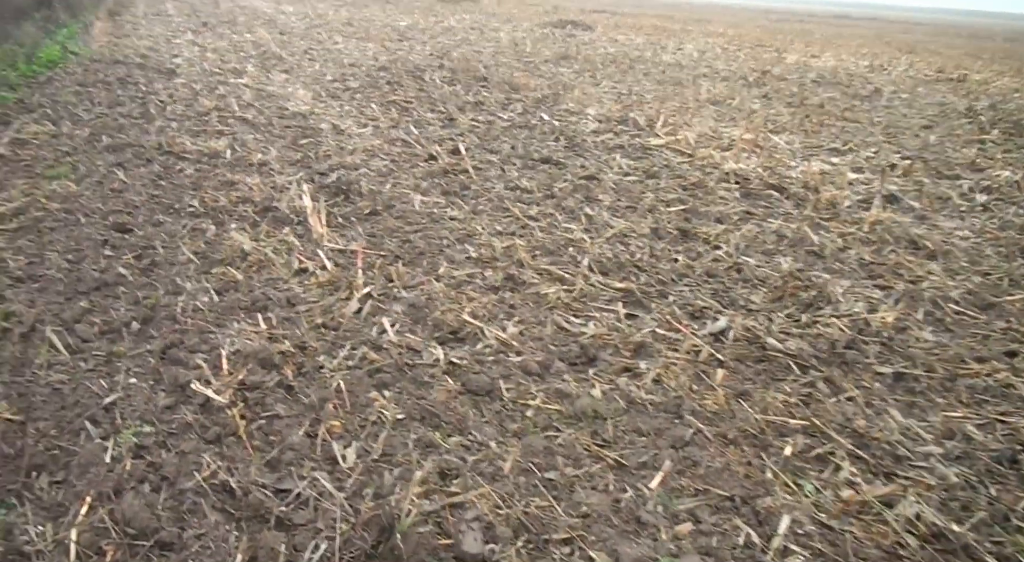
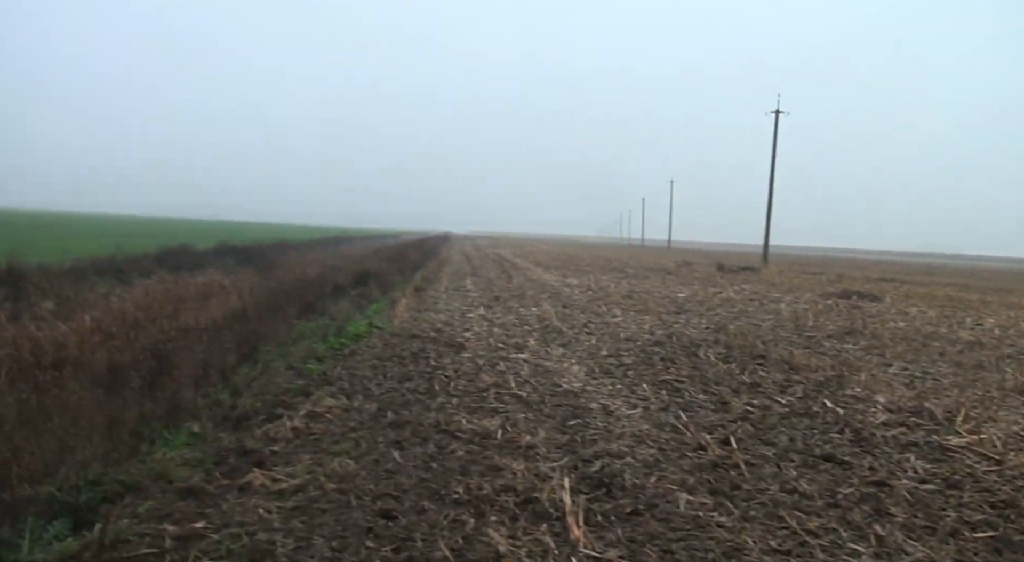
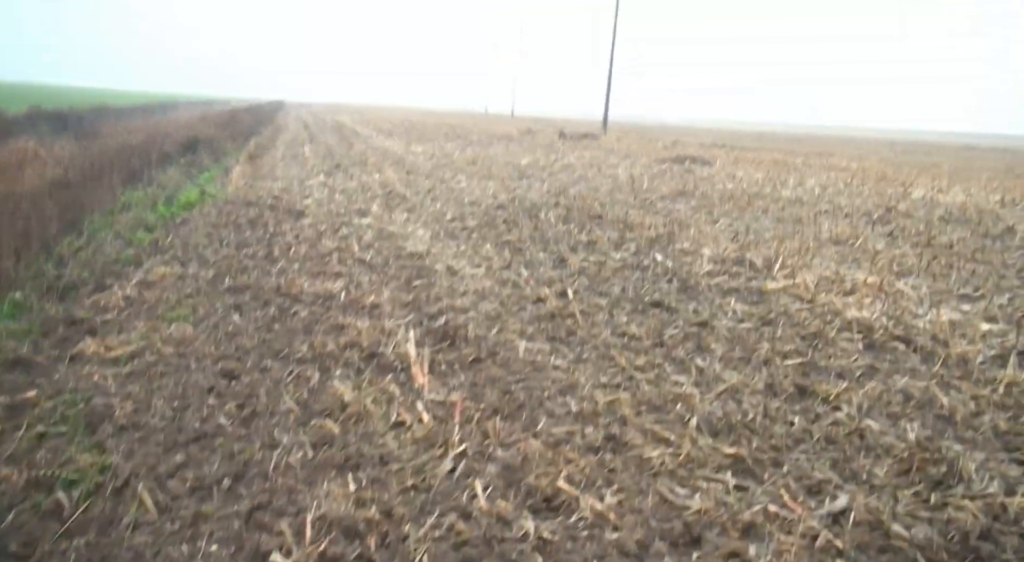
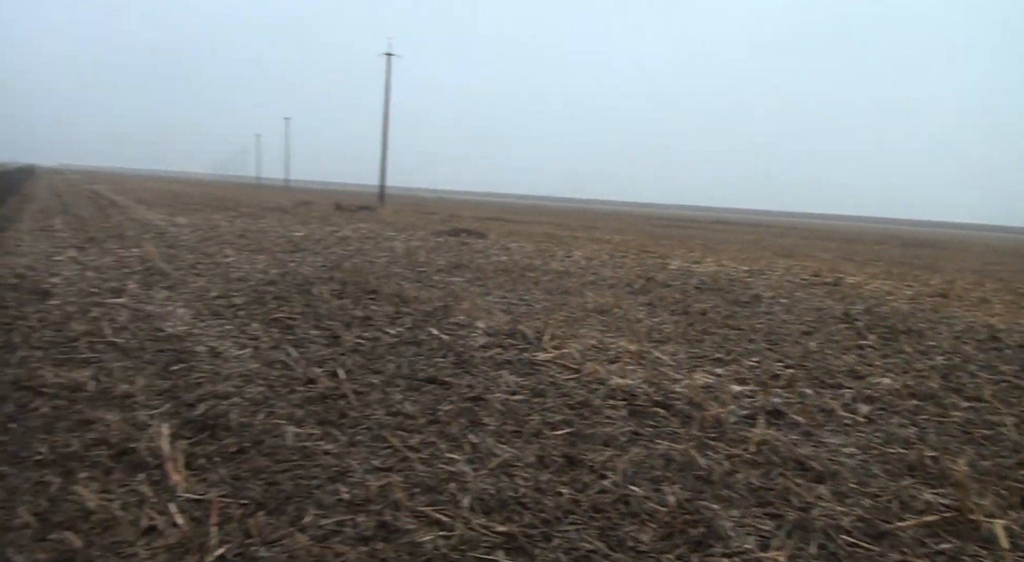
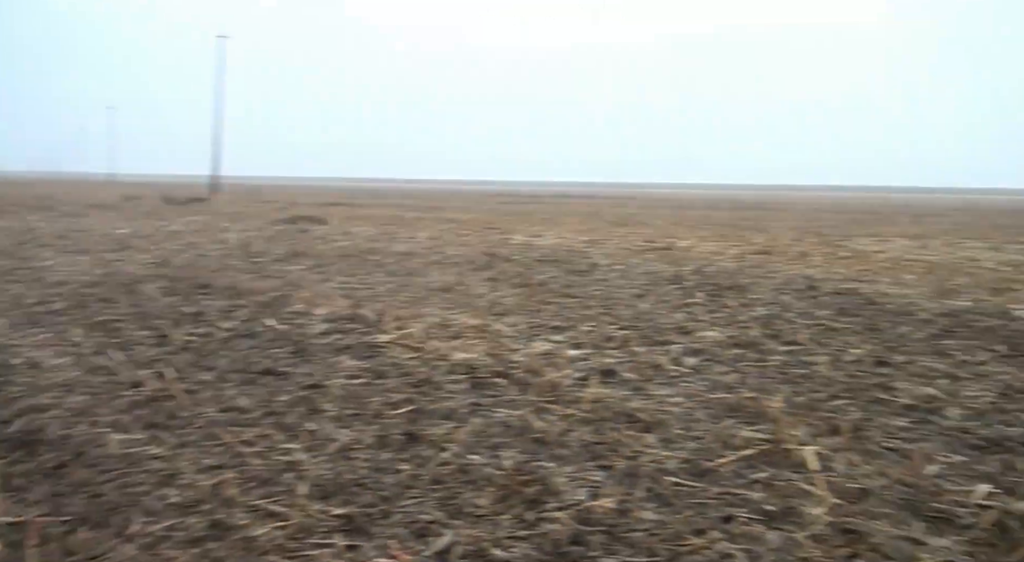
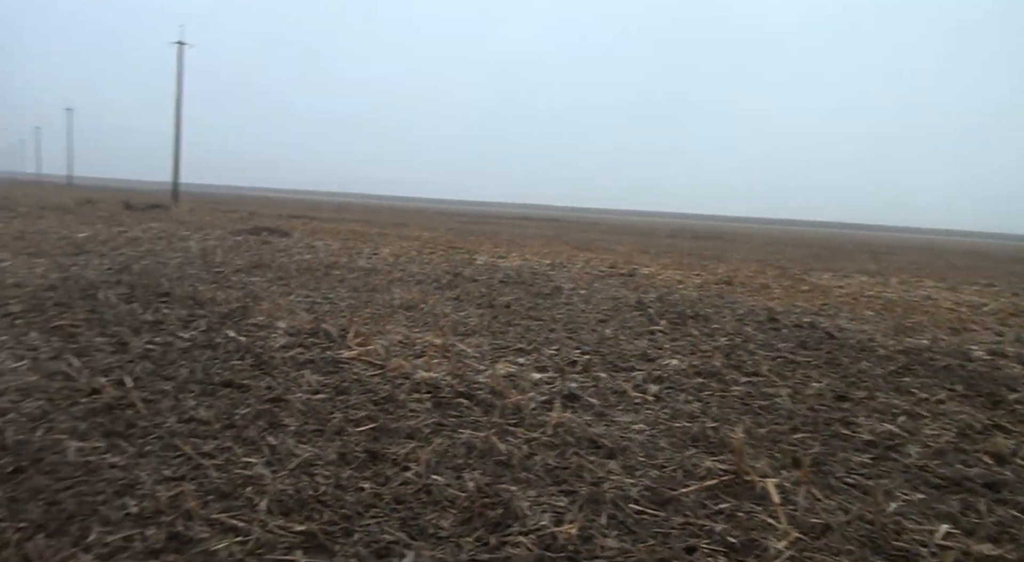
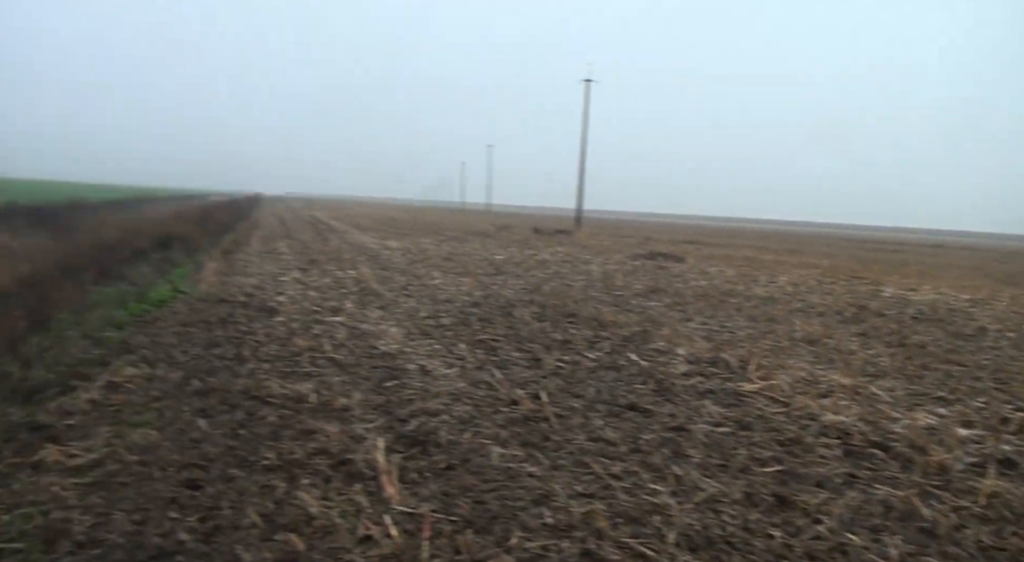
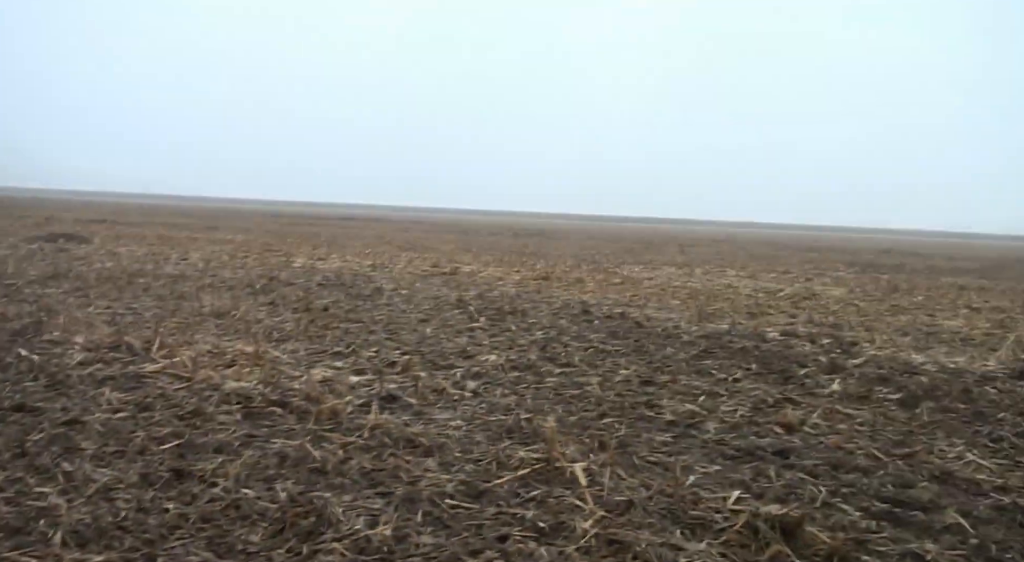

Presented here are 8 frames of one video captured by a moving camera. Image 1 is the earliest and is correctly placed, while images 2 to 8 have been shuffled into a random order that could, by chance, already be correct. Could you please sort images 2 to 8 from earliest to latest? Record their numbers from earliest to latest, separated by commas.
3, 5, 8, 6, 4, 7, 2
